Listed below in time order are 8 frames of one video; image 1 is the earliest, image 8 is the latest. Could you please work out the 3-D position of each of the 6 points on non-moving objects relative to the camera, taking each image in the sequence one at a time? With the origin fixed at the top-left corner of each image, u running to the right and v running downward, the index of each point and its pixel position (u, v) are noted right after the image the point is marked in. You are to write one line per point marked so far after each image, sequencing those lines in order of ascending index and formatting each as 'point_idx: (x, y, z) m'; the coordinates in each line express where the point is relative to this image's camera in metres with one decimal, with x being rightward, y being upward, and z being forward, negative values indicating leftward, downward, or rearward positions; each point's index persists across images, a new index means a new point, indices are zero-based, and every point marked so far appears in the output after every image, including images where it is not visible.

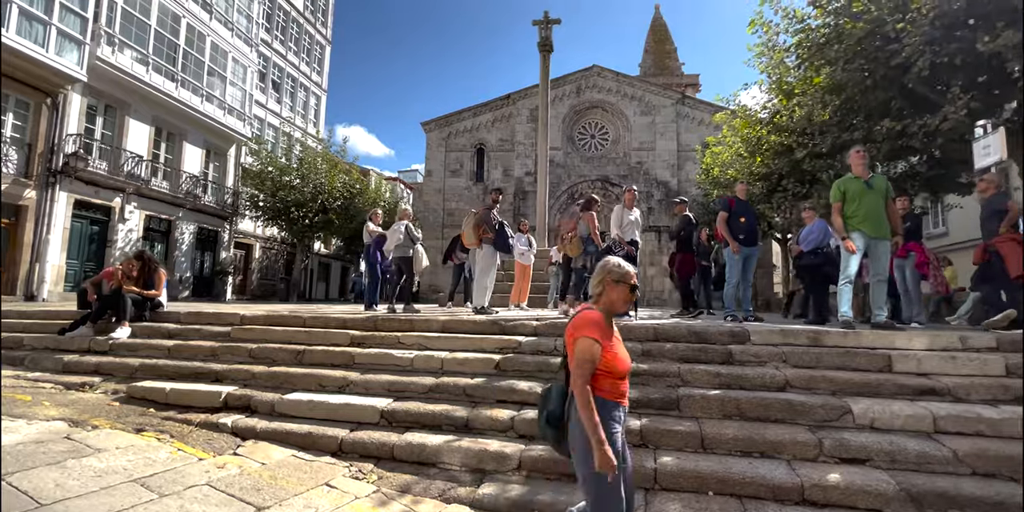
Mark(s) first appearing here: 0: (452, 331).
0: (-0.7, -0.8, +5.4) m
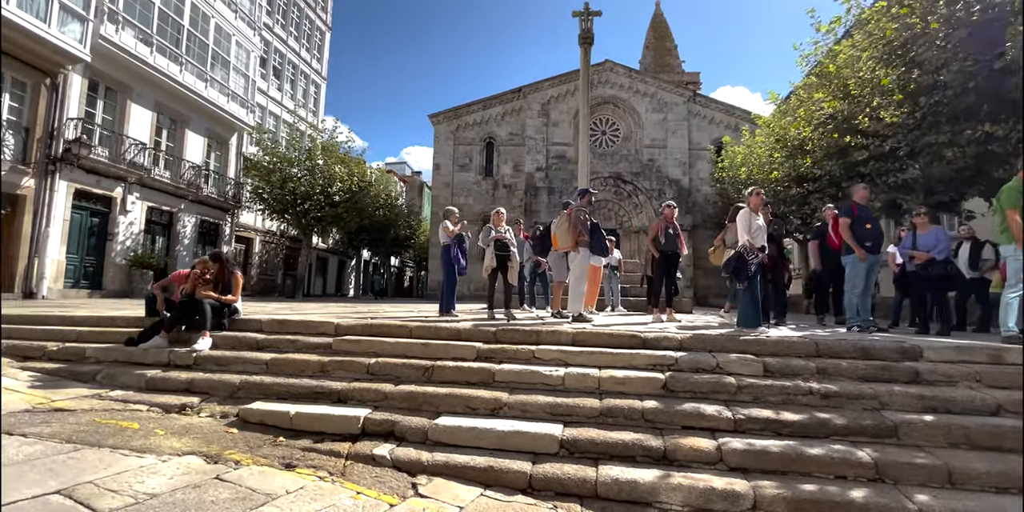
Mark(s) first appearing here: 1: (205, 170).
0: (+0.8, -0.9, +5.0) m
1: (-12.0, +3.3, +18.8) m
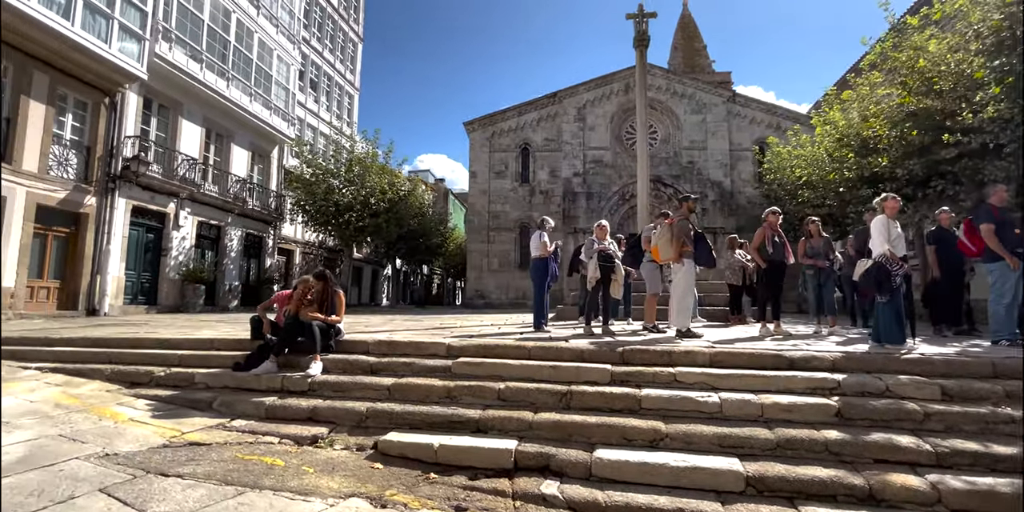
0: (+2.1, -1.0, +4.7) m
1: (-10.3, +2.8, +18.9) m
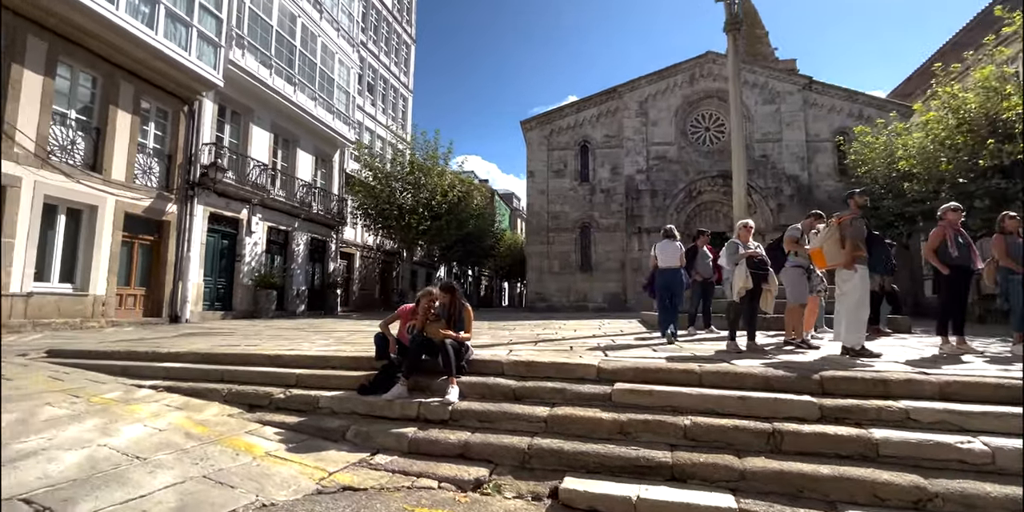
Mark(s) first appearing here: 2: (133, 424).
0: (+3.5, -1.1, +3.8) m
1: (-7.7, +2.7, +18.9) m
2: (-3.3, -1.5, +4.2) m
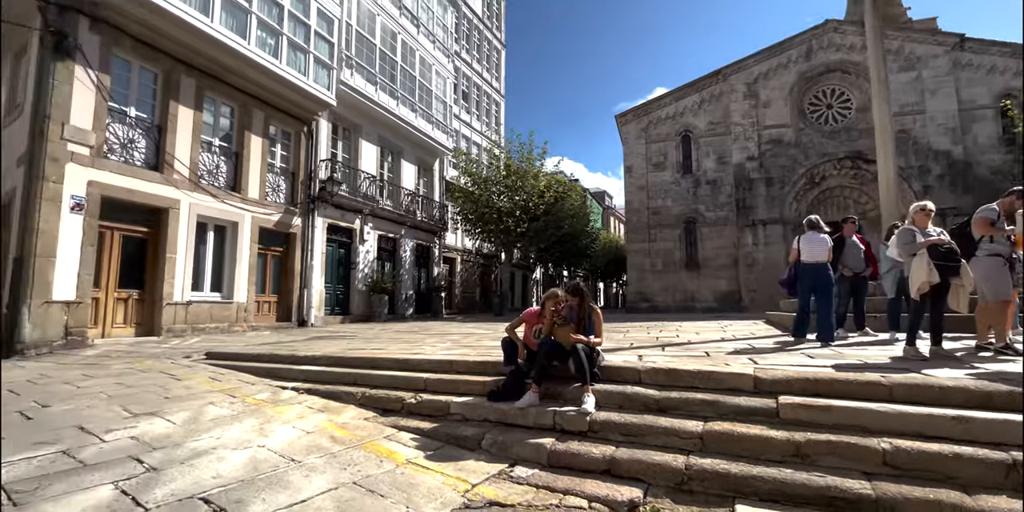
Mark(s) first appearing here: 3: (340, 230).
0: (+4.5, -1.0, +2.7) m
1: (-3.8, +2.4, +19.7) m
2: (-2.1, -1.6, +4.4) m
3: (-5.7, +0.9, +16.0) m
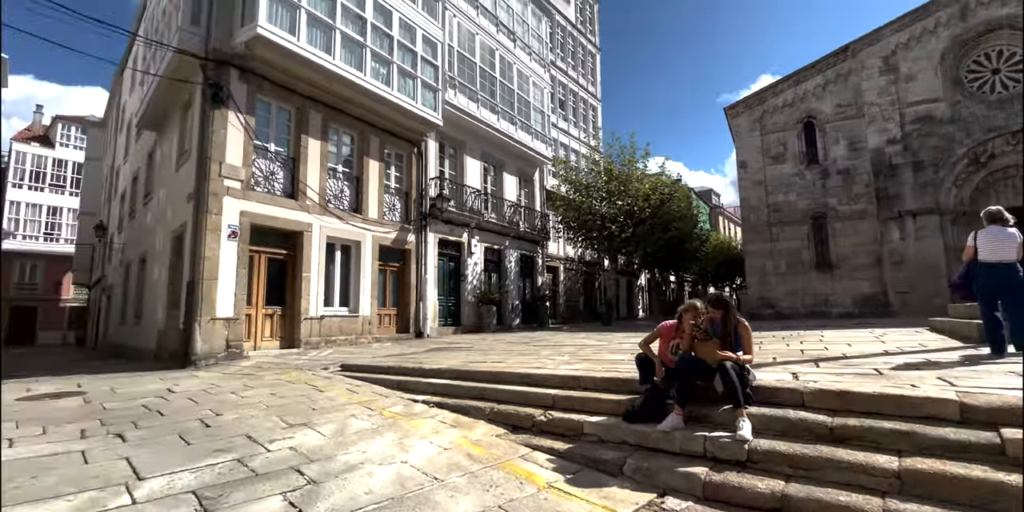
0: (+5.3, -0.9, +1.6) m
1: (+0.3, +2.0, +19.9) m
2: (-0.8, -1.7, +4.5) m
3: (-2.2, +0.4, +16.6) m
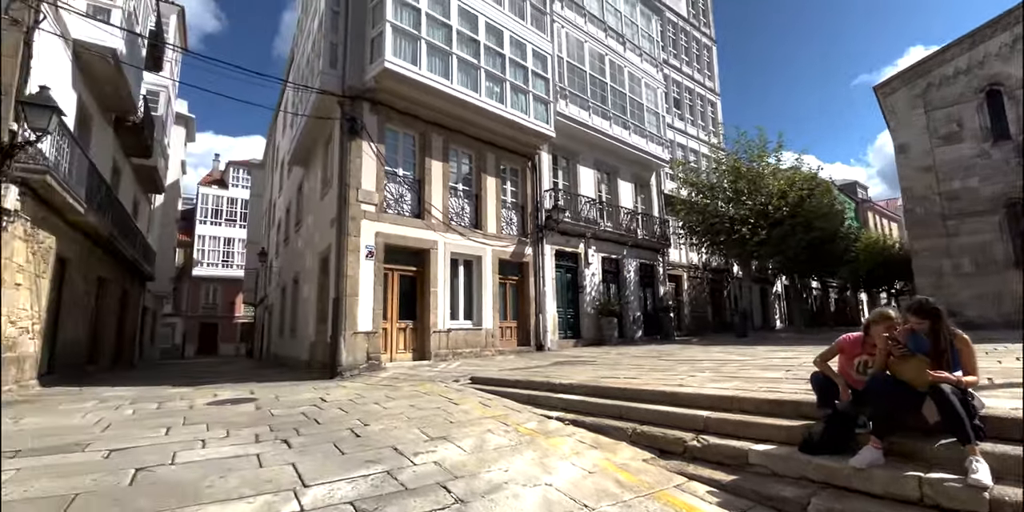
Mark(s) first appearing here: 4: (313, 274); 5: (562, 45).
0: (+5.7, -0.6, 0.0) m
1: (+5.0, +1.7, +19.1) m
2: (+0.5, -1.8, +4.3) m
3: (+1.8, 0.0, +16.4) m
4: (-5.3, -0.5, +12.9) m
5: (+1.7, +7.2, +16.4) m
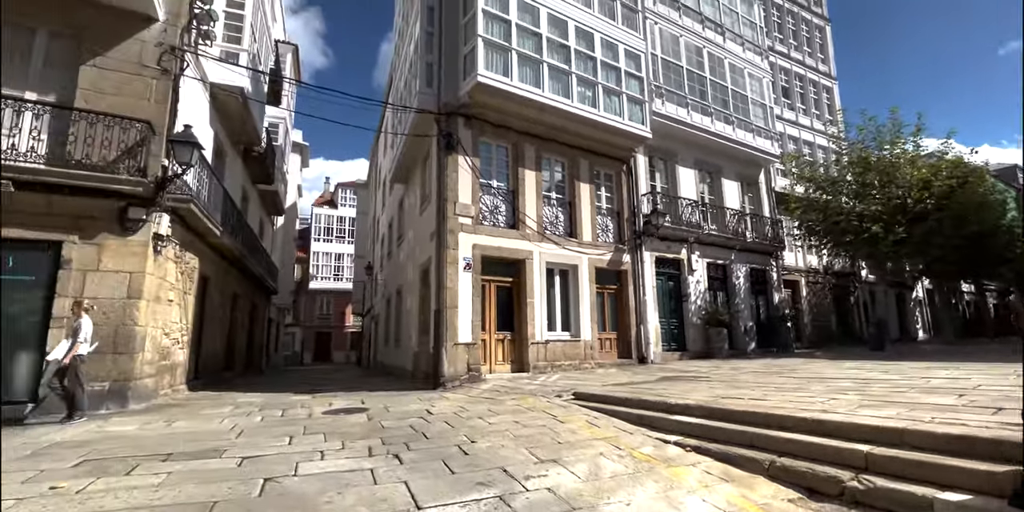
0: (+5.8, -0.5, -1.3) m
1: (+8.5, +1.5, +17.6) m
2: (+1.4, -1.9, +3.8) m
3: (+5.0, -0.2, +15.5) m
4: (-2.7, -0.8, +13.4) m
5: (+4.7, +7.0, +15.7) m
